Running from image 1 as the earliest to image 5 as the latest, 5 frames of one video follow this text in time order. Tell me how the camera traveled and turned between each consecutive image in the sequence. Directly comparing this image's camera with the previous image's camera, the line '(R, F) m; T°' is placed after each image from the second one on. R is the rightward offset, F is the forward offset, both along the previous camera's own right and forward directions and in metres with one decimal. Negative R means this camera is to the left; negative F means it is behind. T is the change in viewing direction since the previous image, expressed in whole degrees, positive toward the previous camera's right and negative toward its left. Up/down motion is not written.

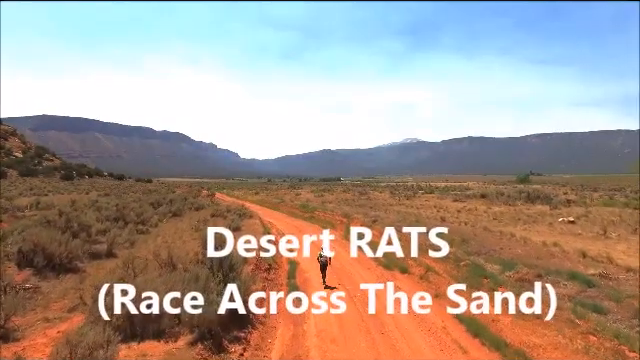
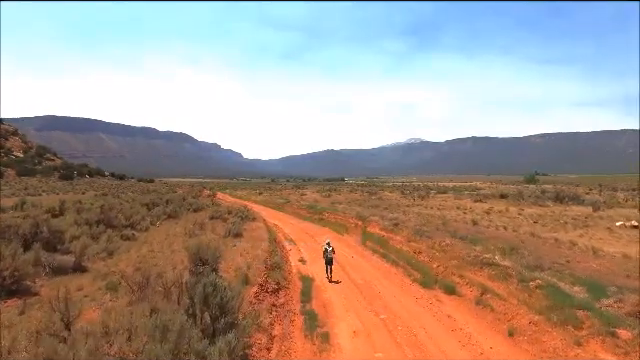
(-0.7, +4.4) m; 0°
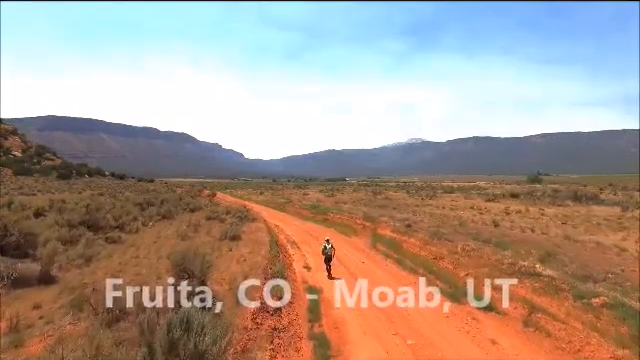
(-0.3, +2.7) m; 0°
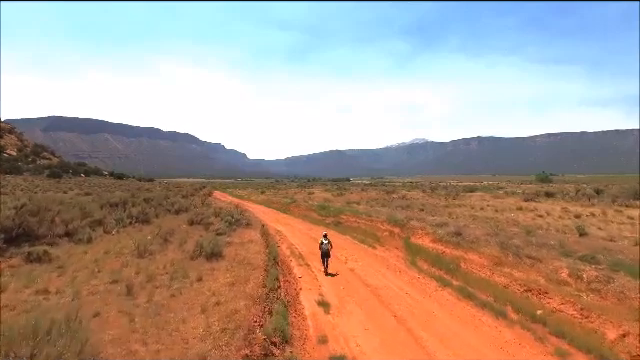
(-0.6, +7.8) m; 0°
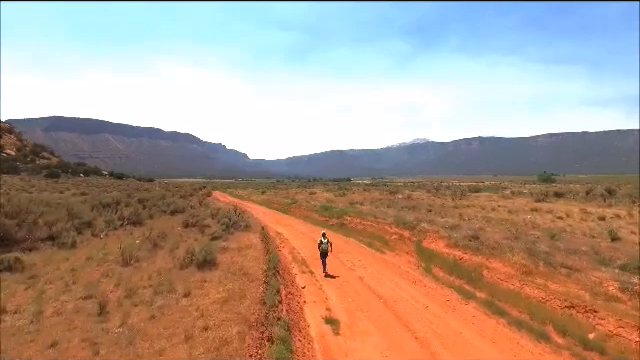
(-0.2, +1.9) m; 0°
